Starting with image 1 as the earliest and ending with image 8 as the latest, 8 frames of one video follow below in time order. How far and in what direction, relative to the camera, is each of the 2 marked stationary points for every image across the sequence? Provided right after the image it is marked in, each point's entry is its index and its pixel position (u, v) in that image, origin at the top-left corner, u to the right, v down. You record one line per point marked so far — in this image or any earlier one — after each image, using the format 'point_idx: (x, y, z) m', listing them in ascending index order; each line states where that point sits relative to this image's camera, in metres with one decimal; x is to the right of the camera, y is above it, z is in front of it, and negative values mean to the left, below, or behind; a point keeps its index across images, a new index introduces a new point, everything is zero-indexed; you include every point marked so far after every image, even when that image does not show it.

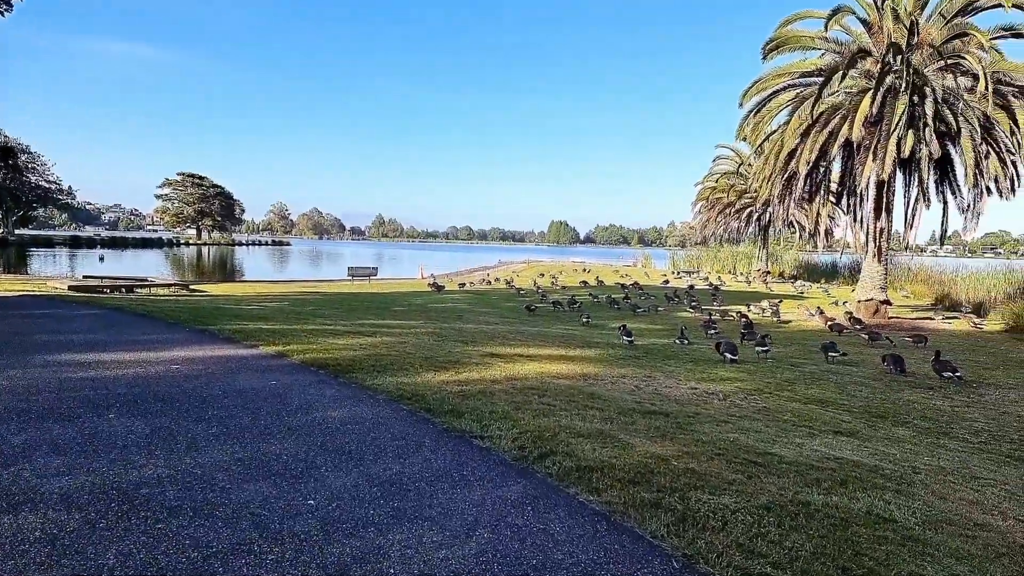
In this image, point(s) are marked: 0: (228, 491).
0: (-1.6, -1.1, +3.8) m
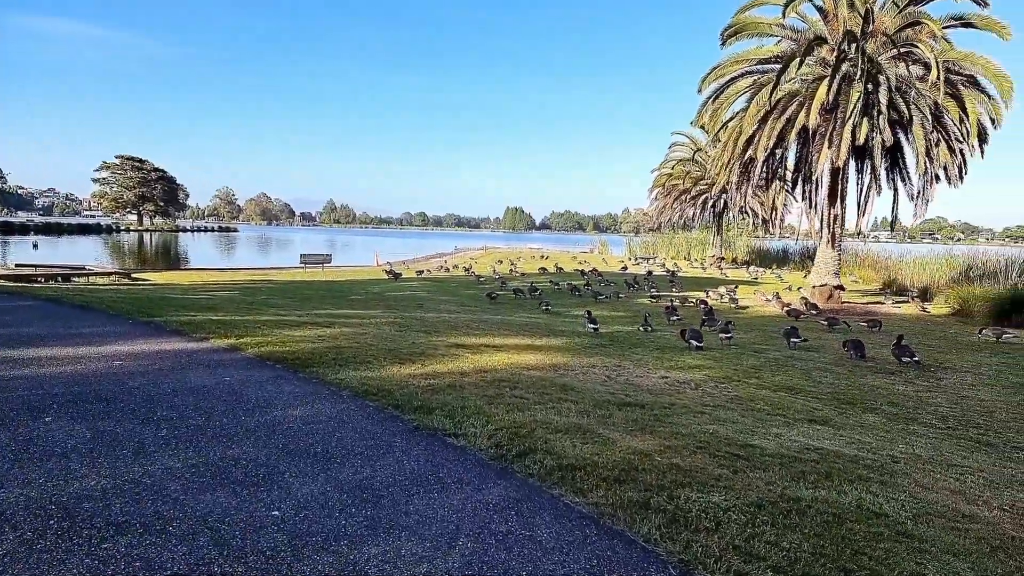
0: (-1.7, -1.1, +3.5) m
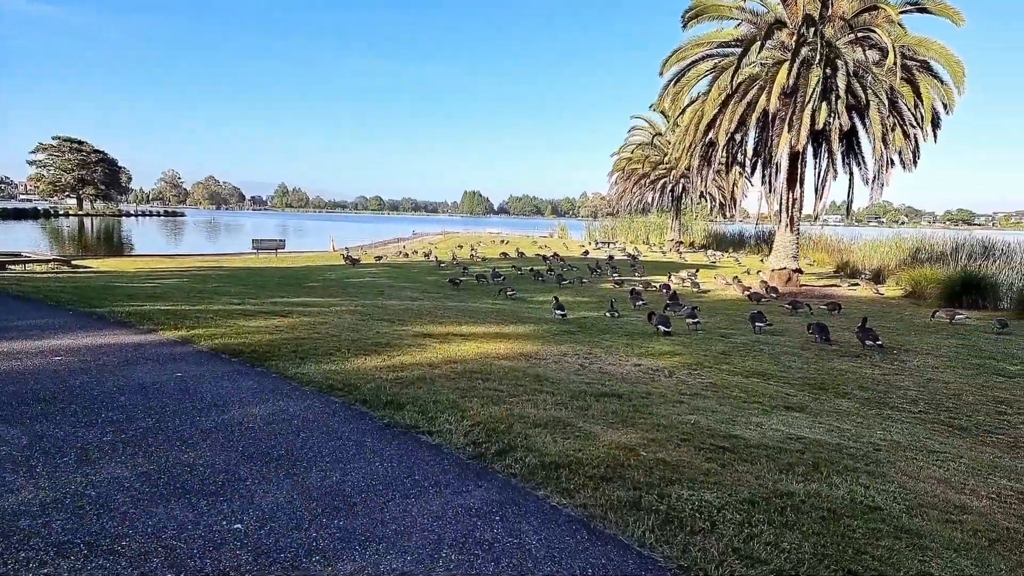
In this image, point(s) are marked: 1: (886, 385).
0: (-1.8, -1.1, +3.1) m
1: (+4.1, -1.1, +7.4) m
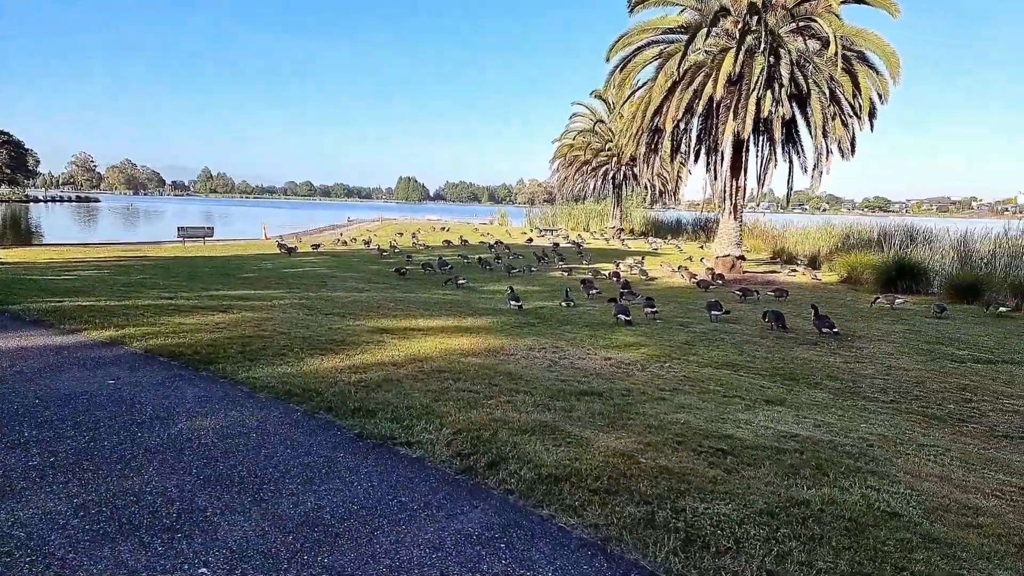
0: (-1.7, -1.1, +2.6) m
1: (+3.7, -0.9, +7.4) m
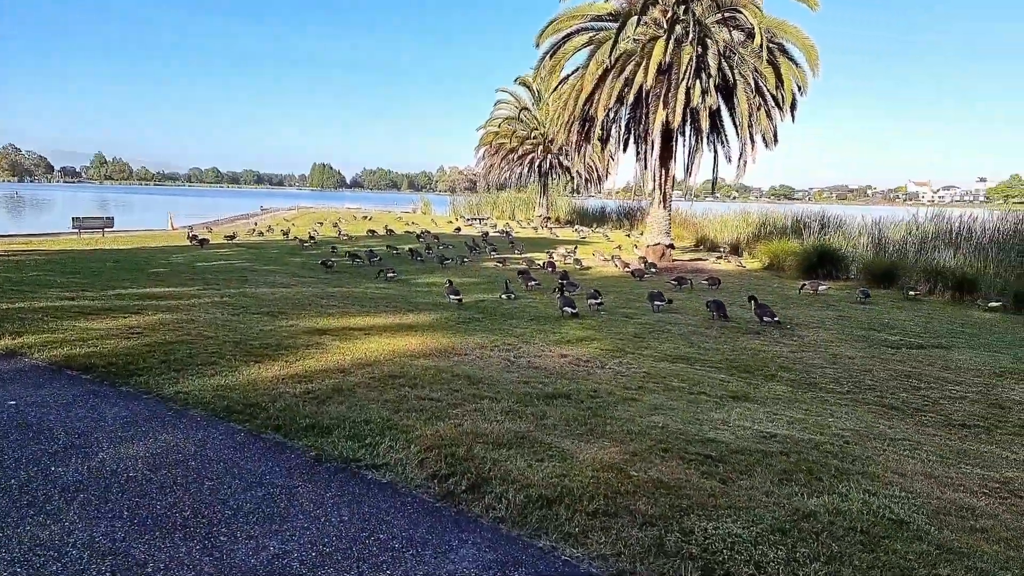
0: (-1.7, -1.1, +2.1) m
1: (+3.2, -0.8, +7.5) m
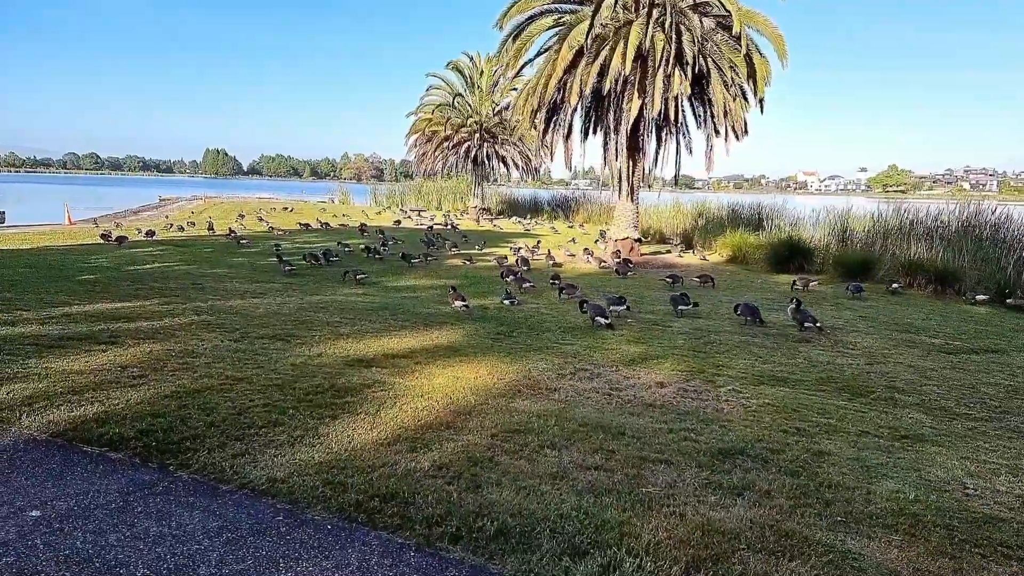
0: (-0.2, -1.4, +0.9) m
1: (+3.9, -0.9, +6.8) m
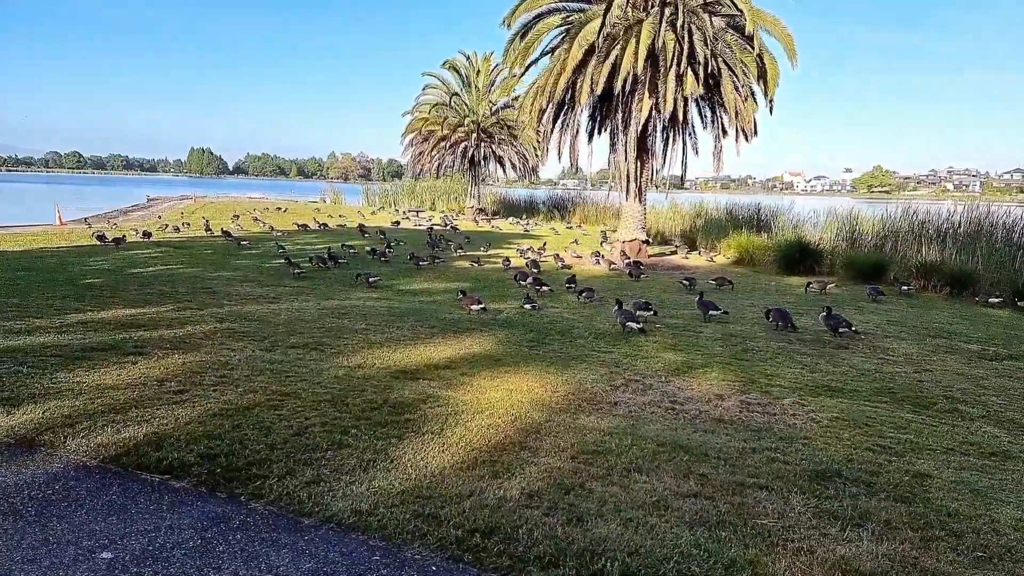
0: (+0.3, -1.5, +0.7) m
1: (+4.3, -1.0, +6.7) m
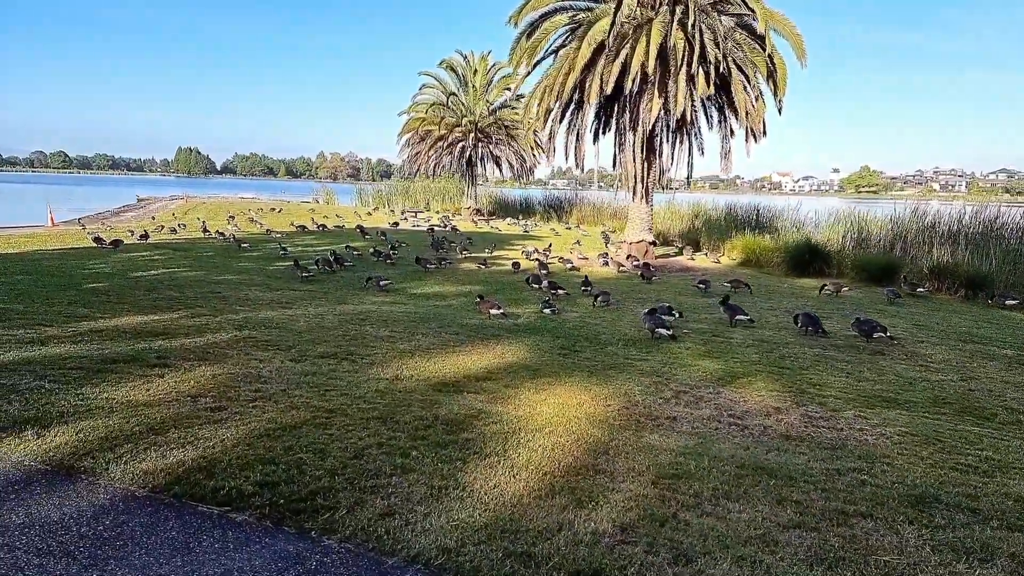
0: (+0.8, -1.6, +0.4) m
1: (+4.7, -1.1, +6.5) m
